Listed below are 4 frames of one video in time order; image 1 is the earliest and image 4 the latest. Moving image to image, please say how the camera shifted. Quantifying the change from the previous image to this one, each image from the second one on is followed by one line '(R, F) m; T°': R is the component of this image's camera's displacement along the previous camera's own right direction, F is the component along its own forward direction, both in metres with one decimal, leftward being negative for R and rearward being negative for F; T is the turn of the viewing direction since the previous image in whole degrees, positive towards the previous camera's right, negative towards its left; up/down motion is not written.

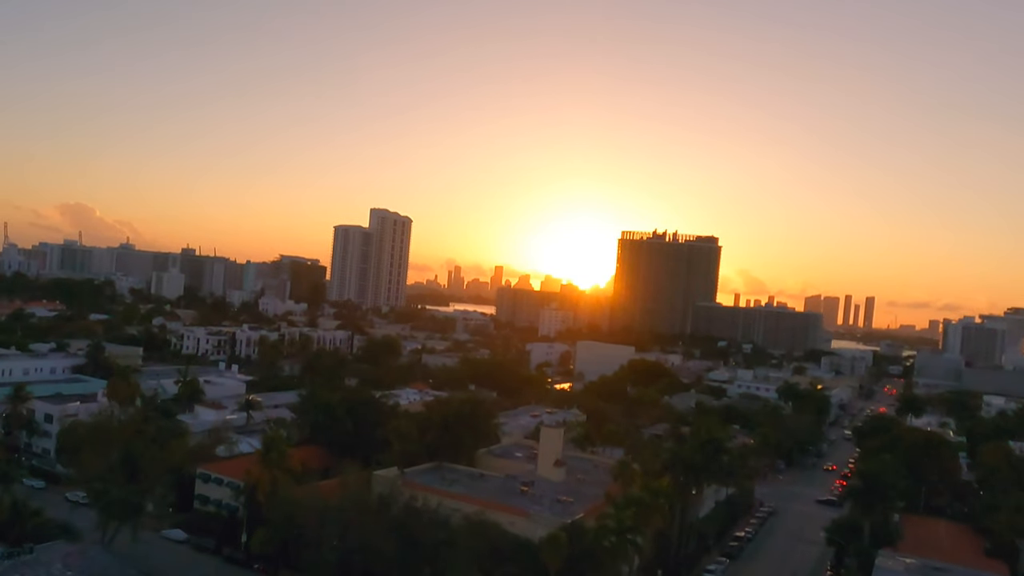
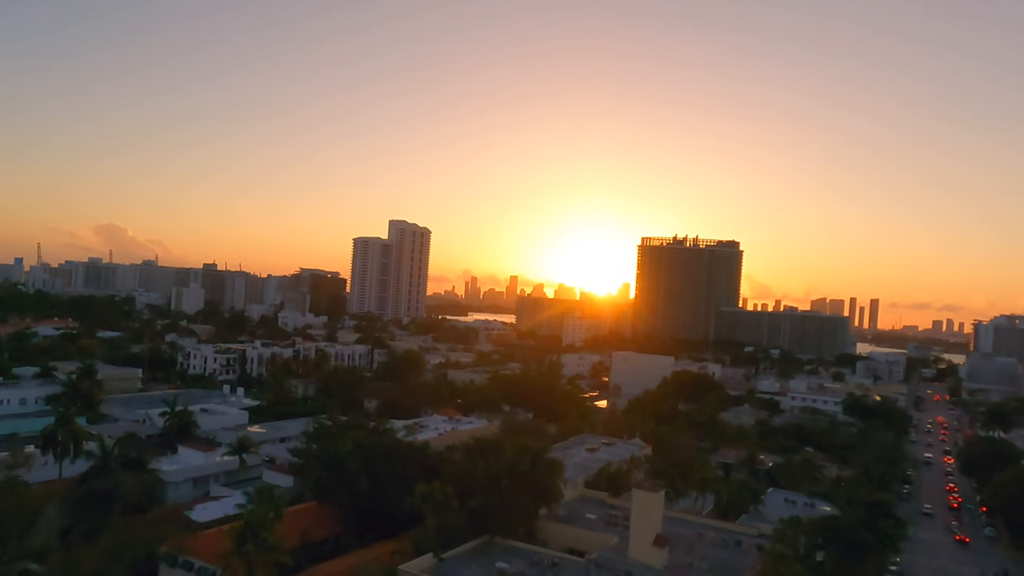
(-1.1, +5.5) m; -2°
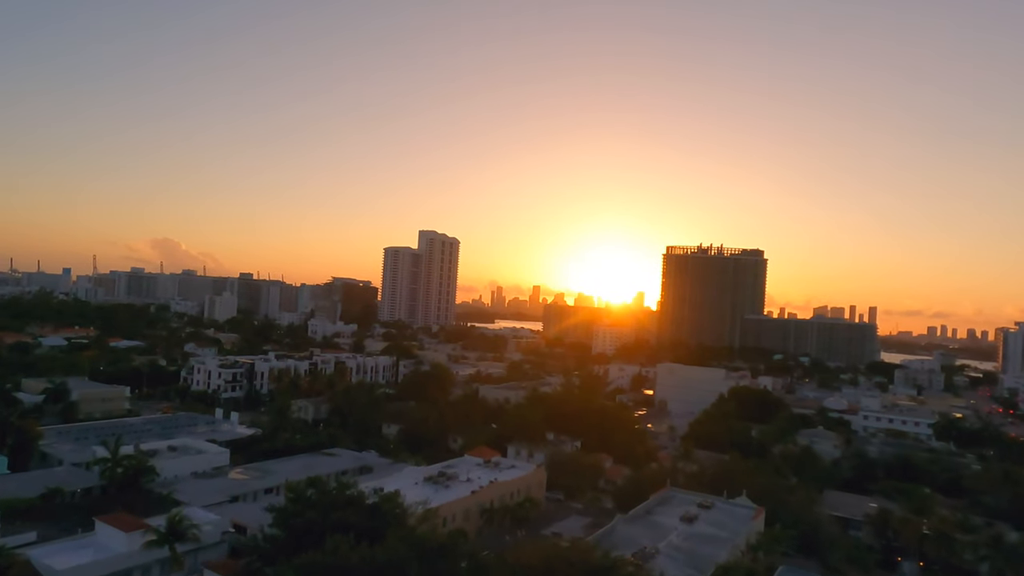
(-0.8, +7.1) m; -2°
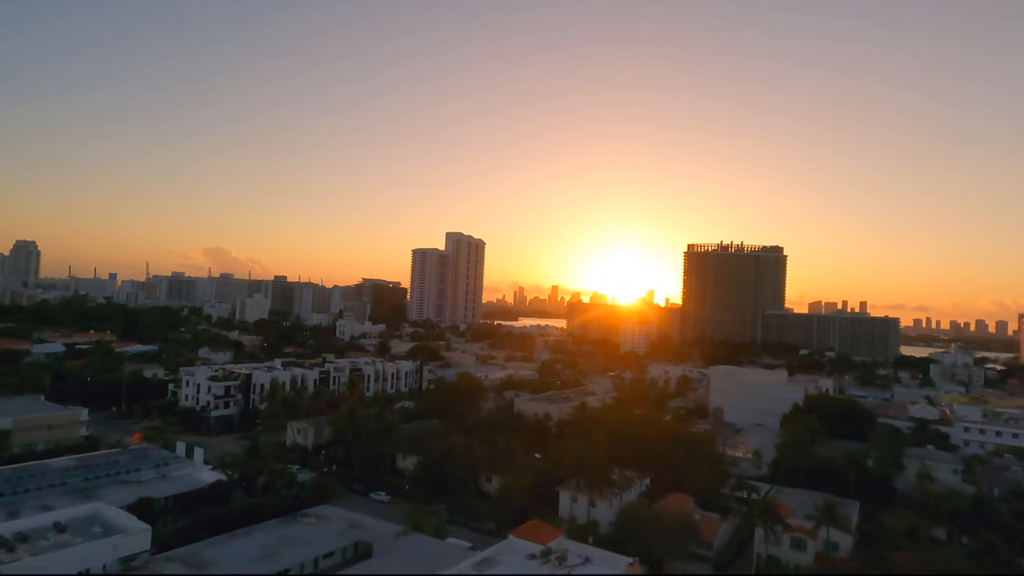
(-0.9, +8.7) m; -2°
